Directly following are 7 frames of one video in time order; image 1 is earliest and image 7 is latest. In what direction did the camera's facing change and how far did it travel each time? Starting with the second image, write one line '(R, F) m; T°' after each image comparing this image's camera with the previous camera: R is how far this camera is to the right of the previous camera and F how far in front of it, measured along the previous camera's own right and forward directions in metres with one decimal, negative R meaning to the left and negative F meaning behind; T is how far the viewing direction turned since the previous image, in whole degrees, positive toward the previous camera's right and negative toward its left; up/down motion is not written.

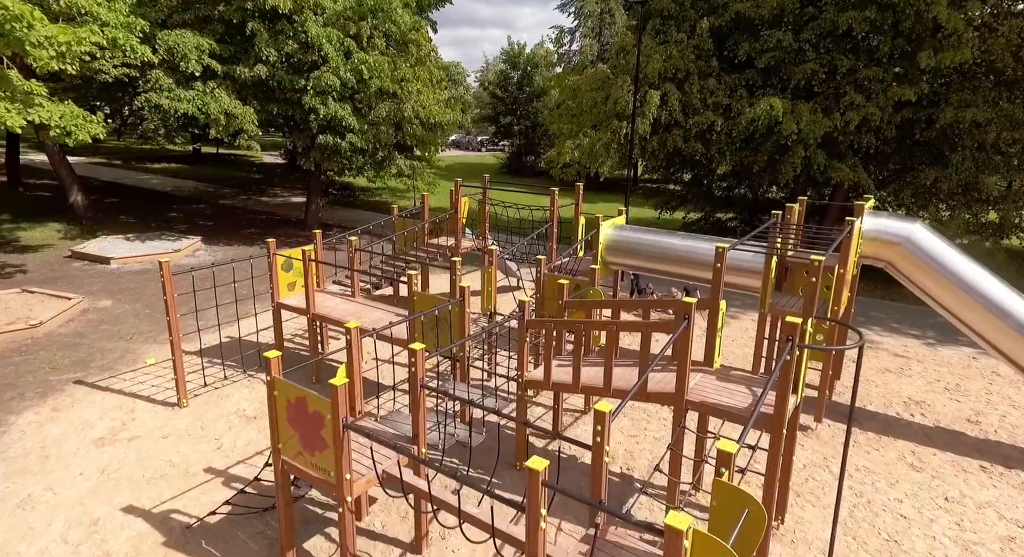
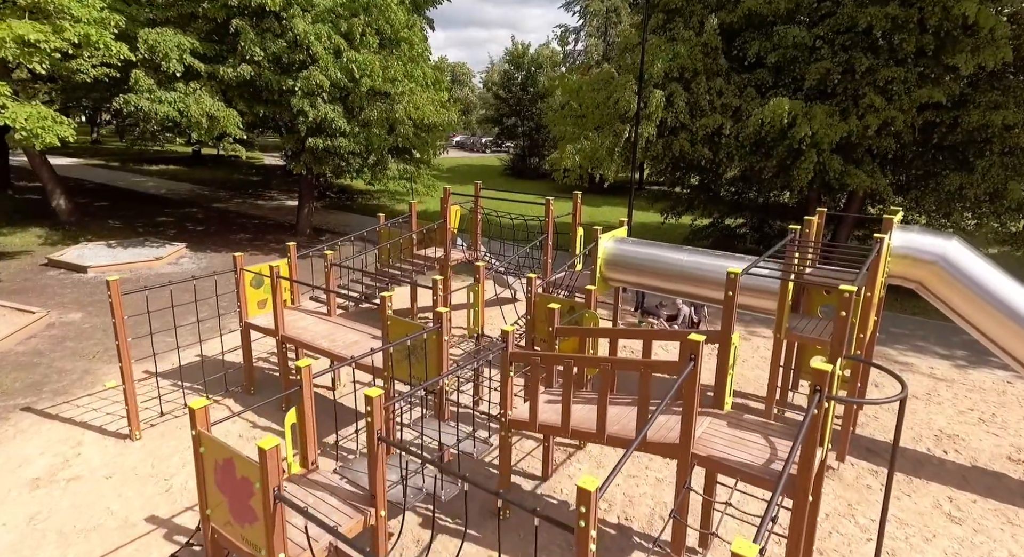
(+0.2, +0.8) m; -1°
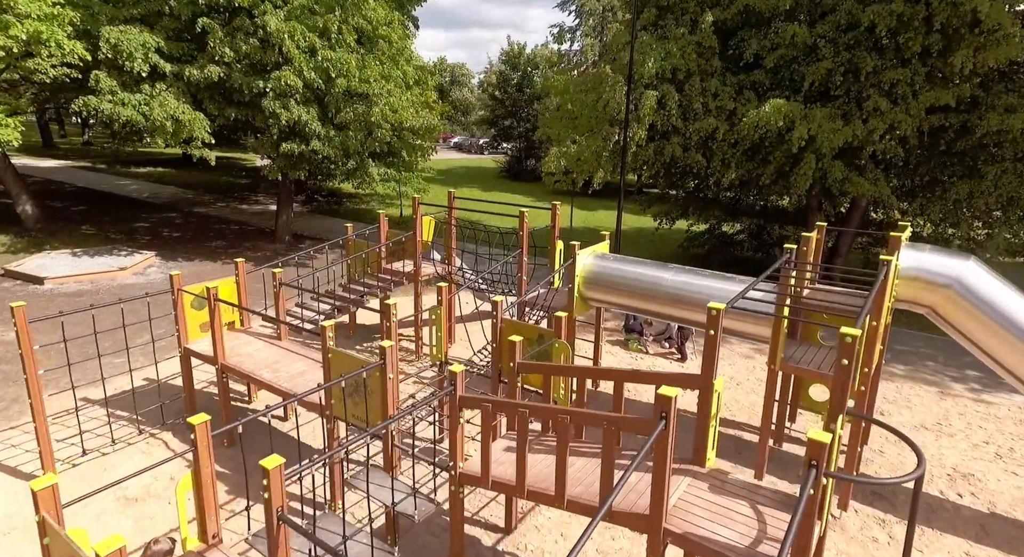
(+0.4, +0.8) m; 0°
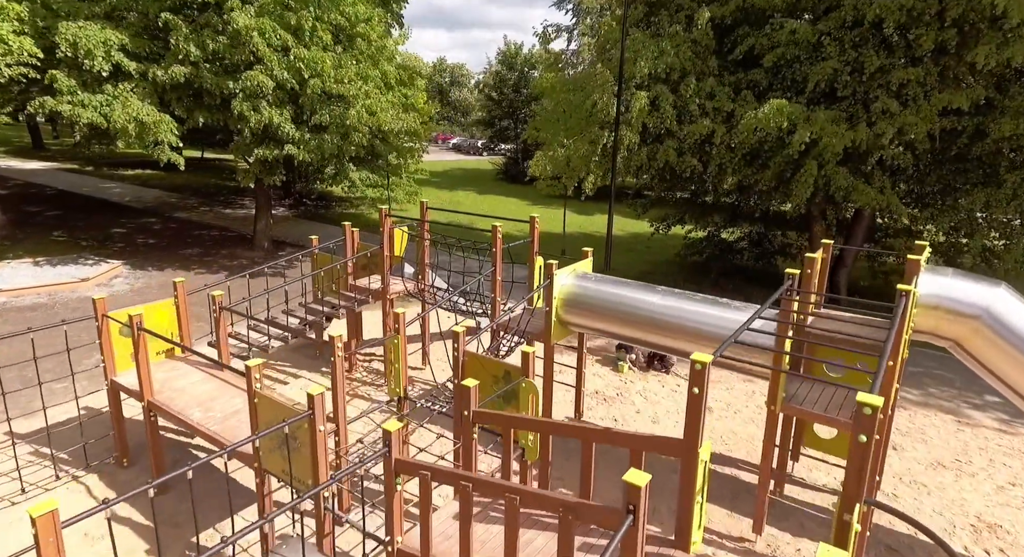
(+0.4, +0.8) m; 0°
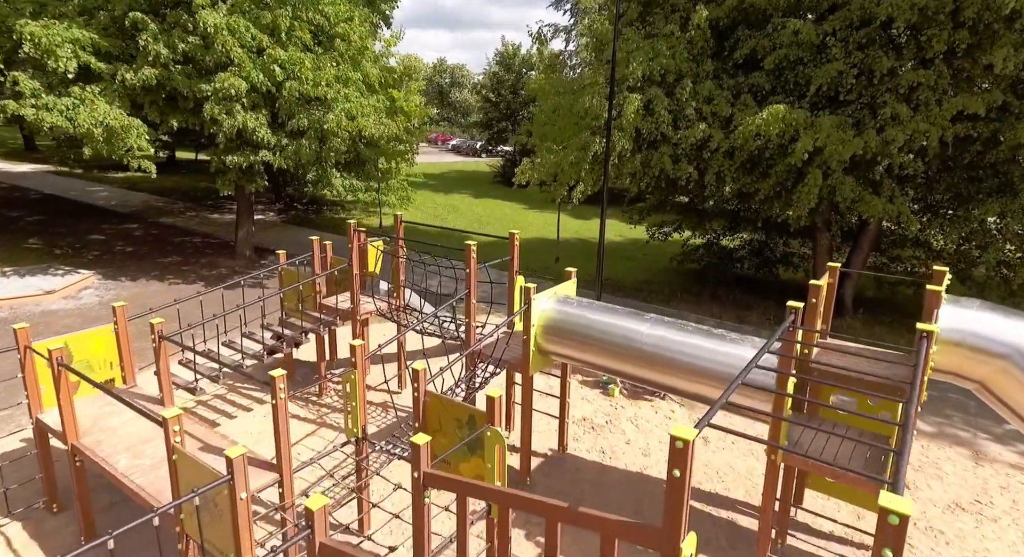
(+0.3, +0.7) m; 0°
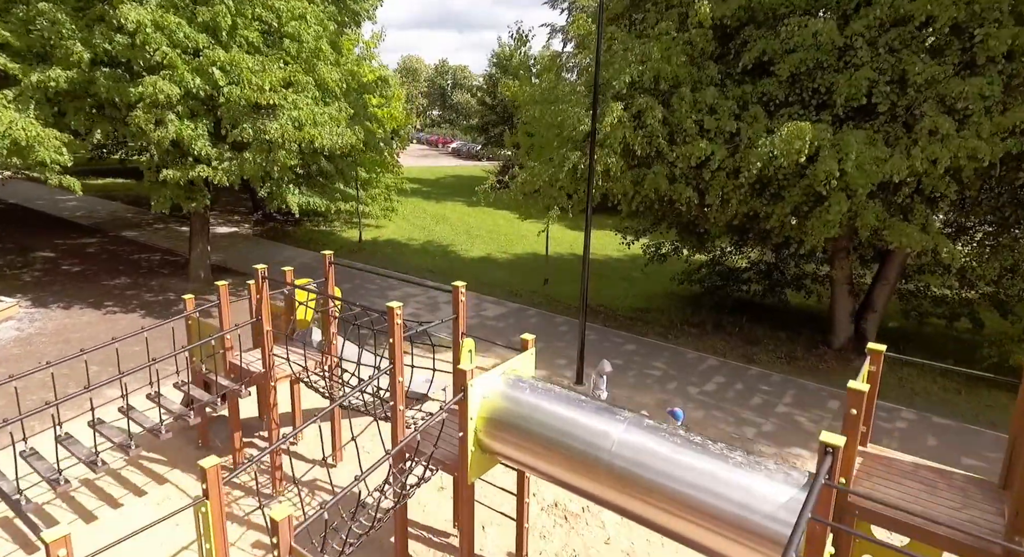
(+0.6, +1.7) m; -1°
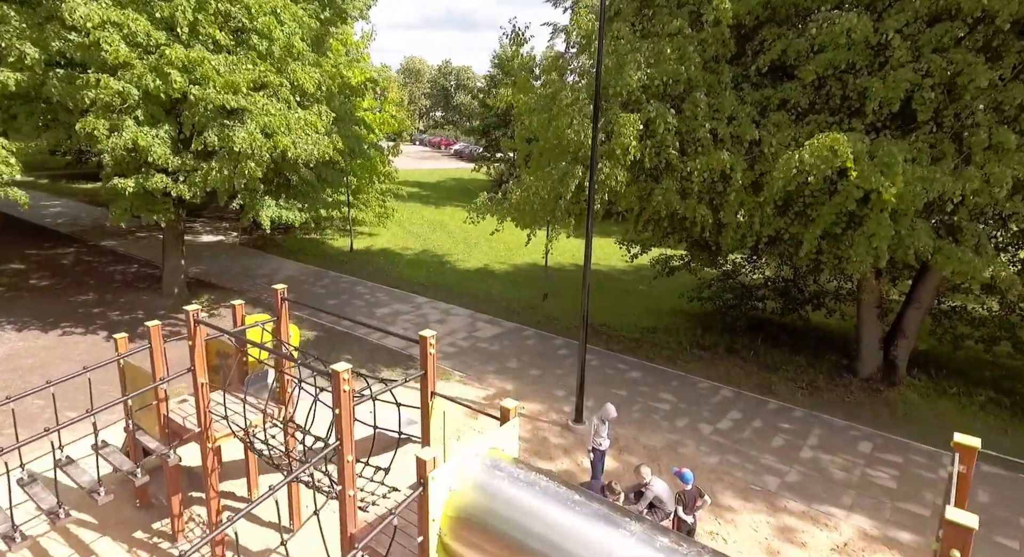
(+0.2, +1.1) m; 0°
